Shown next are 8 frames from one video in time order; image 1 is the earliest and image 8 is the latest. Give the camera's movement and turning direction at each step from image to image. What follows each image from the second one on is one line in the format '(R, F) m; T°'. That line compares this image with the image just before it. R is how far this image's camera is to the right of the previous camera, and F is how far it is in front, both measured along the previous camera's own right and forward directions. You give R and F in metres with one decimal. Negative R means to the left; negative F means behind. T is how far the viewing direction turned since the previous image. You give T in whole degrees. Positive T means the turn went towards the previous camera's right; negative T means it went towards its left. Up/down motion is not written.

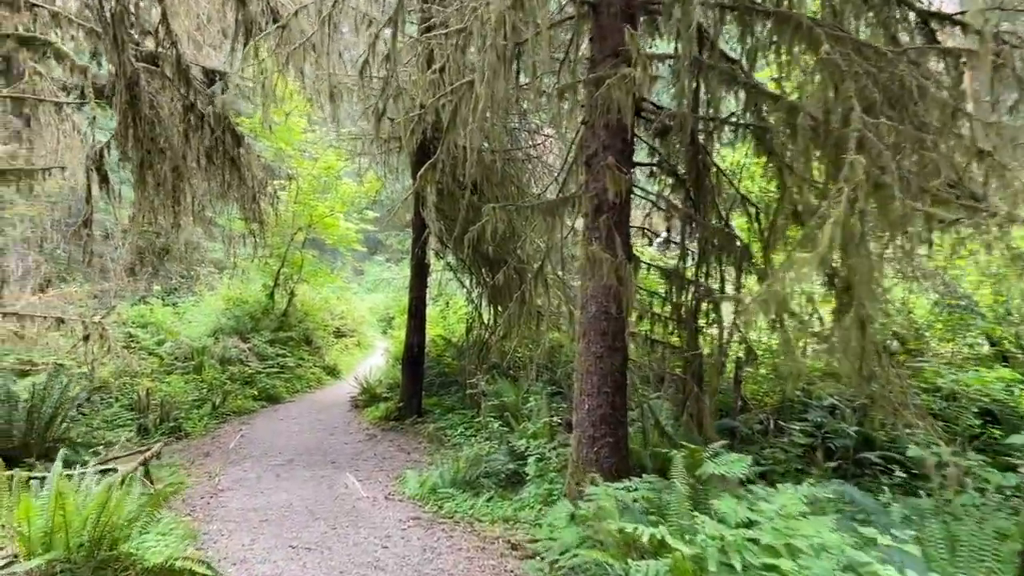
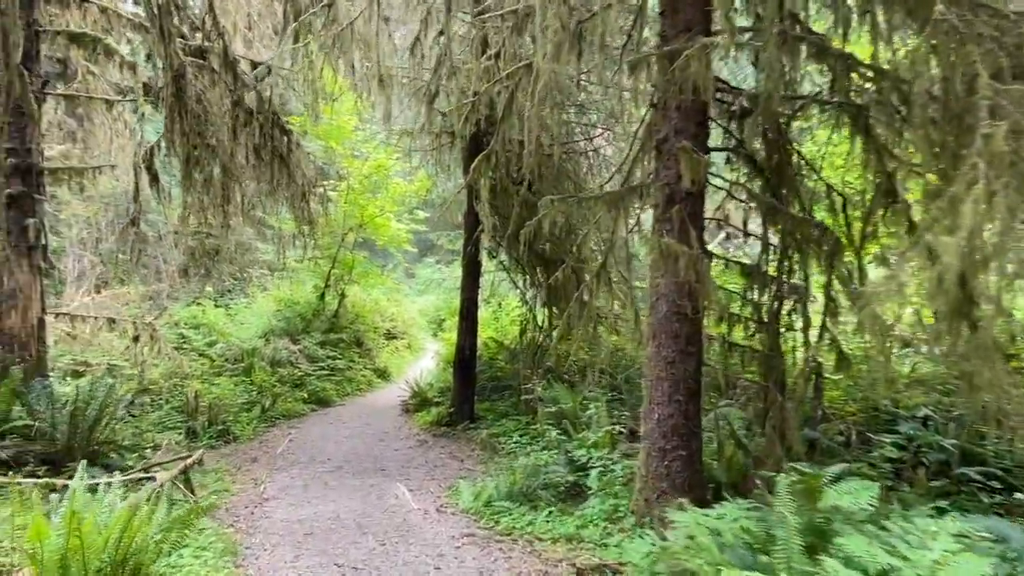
(-0.1, +0.5) m; -4°
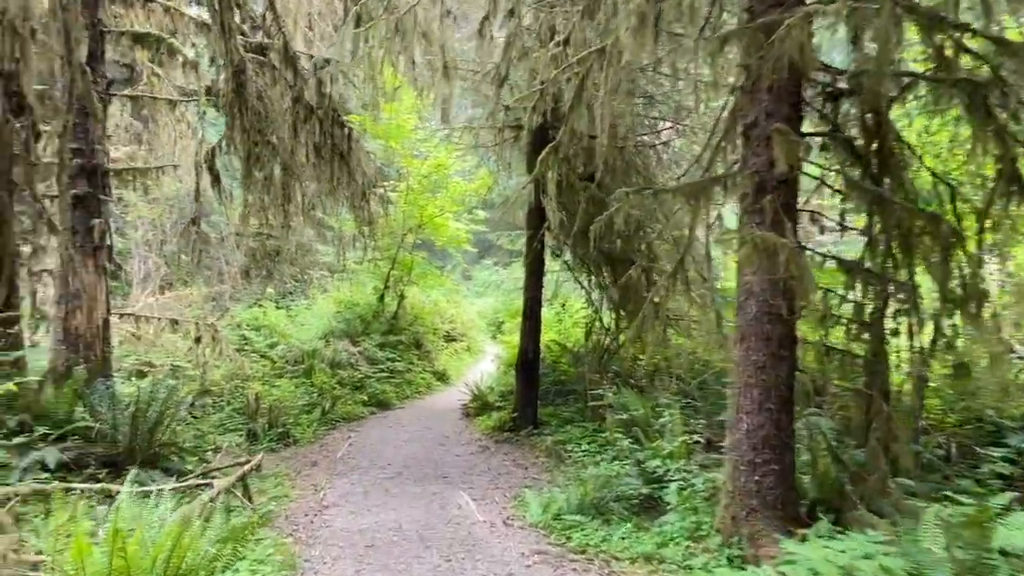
(-0.1, +0.4) m; -4°
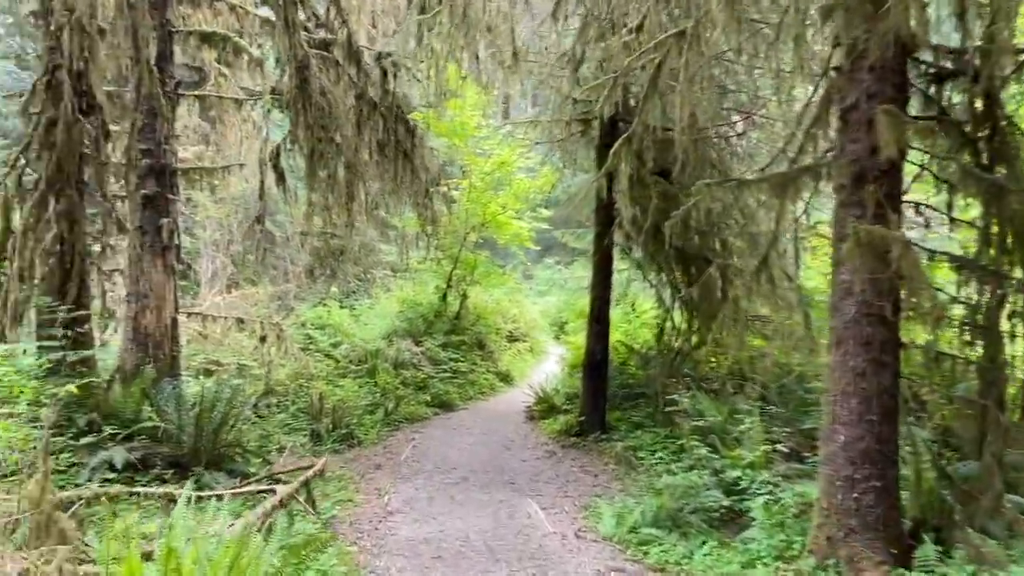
(-0.1, +0.3) m; -4°
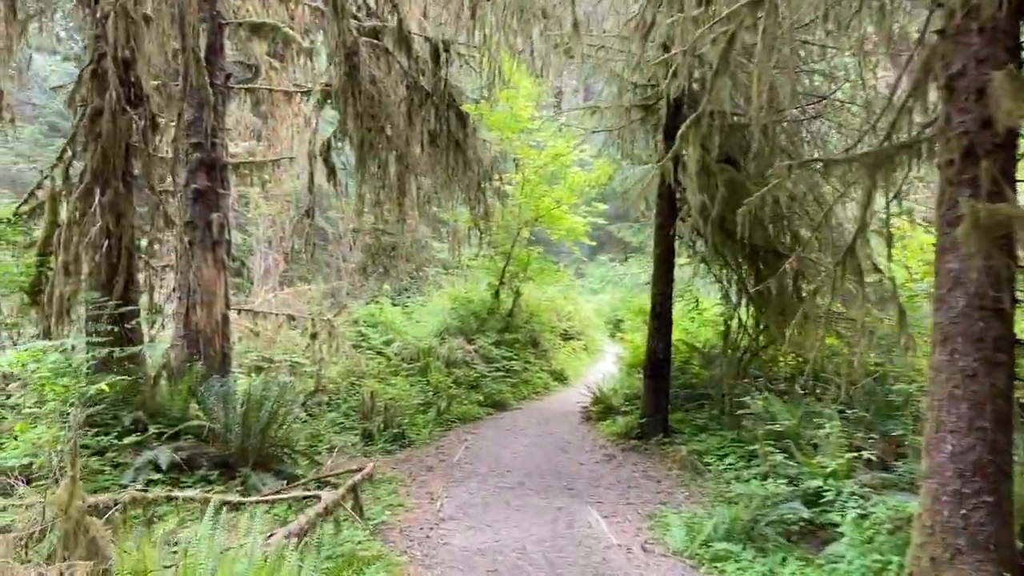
(-0.1, +0.4) m; -4°
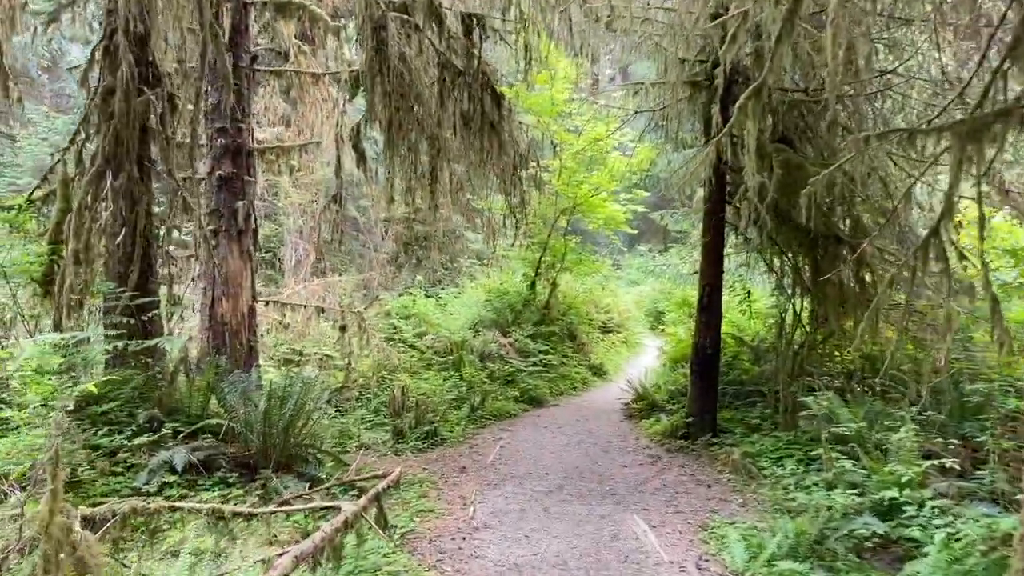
(0.0, +0.5) m; -3°
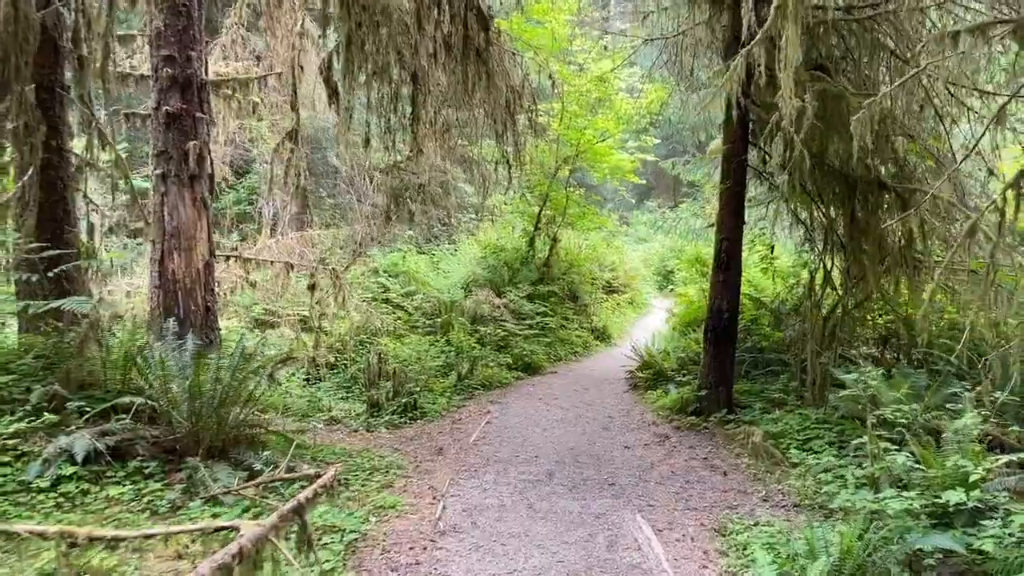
(+0.2, +1.1) m; -1°
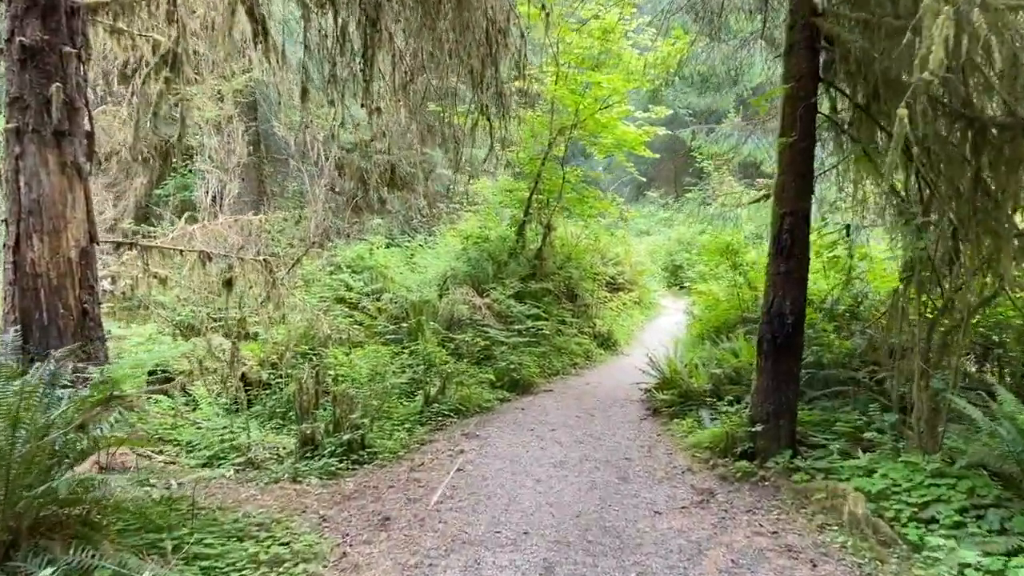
(+0.1, +2.0) m; +1°
